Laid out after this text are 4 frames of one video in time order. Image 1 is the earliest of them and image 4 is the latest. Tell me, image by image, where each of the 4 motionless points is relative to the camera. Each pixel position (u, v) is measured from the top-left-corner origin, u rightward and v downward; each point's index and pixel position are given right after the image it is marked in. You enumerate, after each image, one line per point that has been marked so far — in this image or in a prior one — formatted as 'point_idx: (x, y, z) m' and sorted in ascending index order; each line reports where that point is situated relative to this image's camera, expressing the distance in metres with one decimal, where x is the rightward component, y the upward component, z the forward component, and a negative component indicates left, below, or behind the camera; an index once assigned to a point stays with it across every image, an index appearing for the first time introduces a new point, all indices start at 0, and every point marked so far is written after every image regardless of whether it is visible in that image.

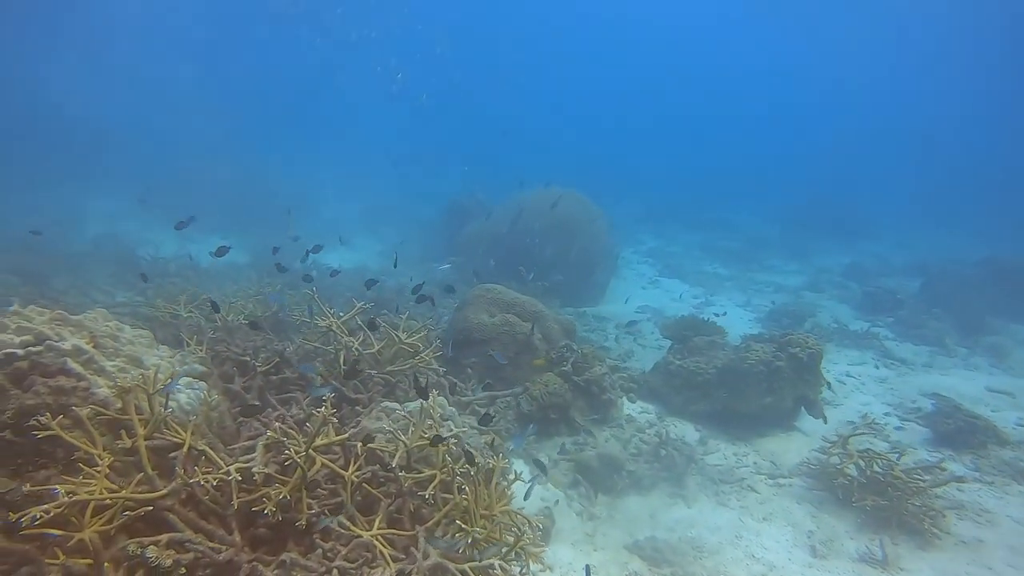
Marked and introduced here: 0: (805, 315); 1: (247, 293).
0: (+5.3, -0.5, +13.5) m
1: (-3.6, -0.1, +10.3) m
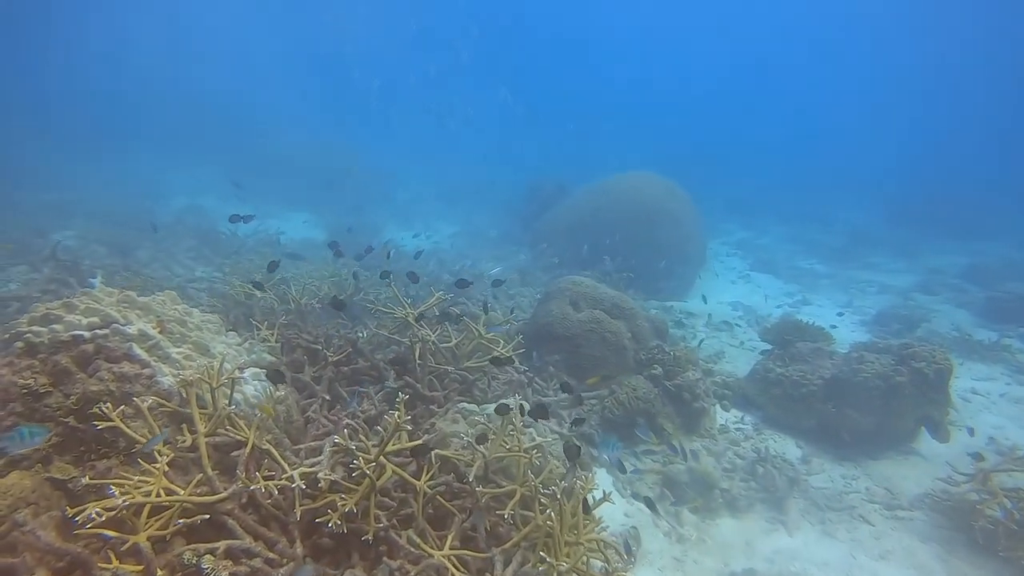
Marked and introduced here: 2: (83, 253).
0: (+6.6, -0.5, +12.4) m
1: (-2.5, +0.2, +10.1) m
2: (-6.2, +0.5, +10.8) m
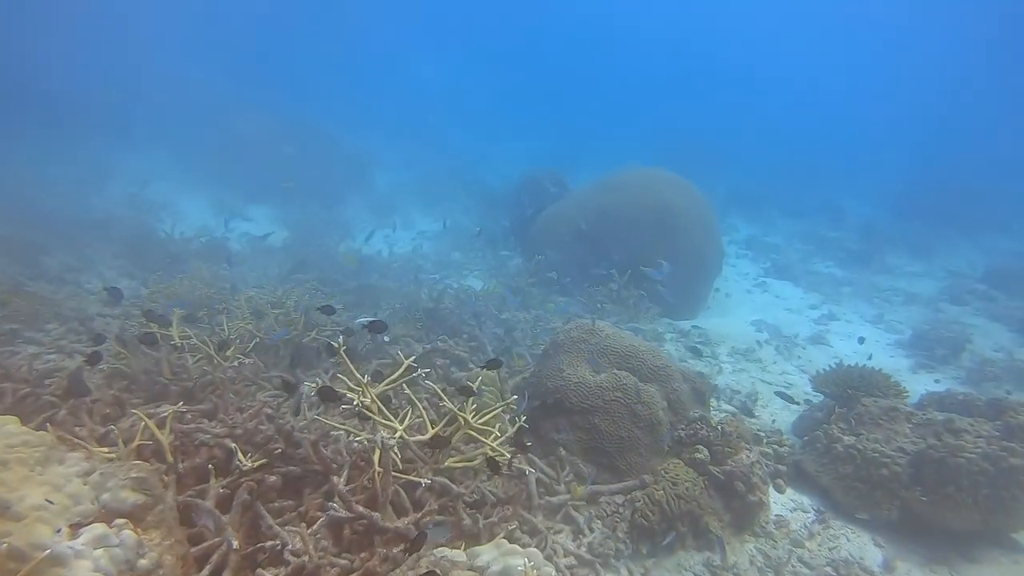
0: (+6.5, -0.8, +10.7) m
1: (-2.6, -0.1, +8.1) m
2: (-6.3, +0.2, +8.8) m
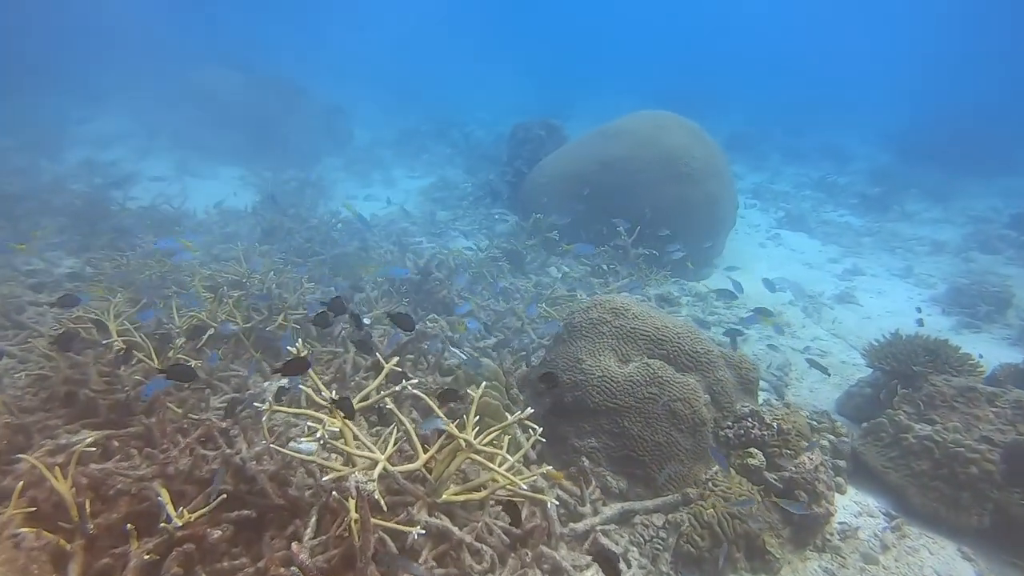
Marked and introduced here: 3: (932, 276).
0: (+6.4, -0.2, +9.8) m
1: (-2.6, +0.1, +7.0) m
2: (-6.3, +0.4, +7.6) m
3: (+6.4, +0.2, +11.5) m
